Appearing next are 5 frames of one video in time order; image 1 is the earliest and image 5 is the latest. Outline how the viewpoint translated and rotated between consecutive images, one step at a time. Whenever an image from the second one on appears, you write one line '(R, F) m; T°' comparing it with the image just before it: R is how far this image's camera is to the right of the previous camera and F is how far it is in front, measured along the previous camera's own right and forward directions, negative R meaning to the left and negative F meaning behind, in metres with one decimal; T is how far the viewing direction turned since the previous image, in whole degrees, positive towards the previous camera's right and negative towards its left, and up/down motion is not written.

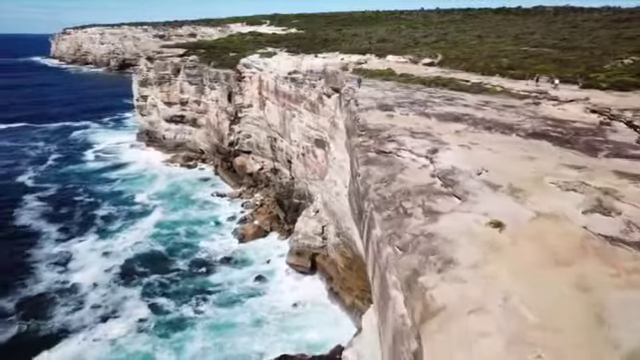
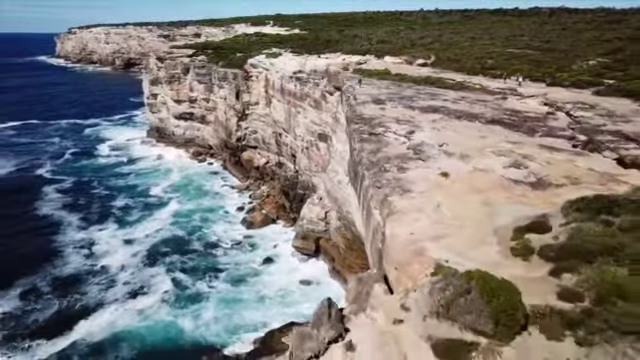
(-0.1, -3.7) m; 0°
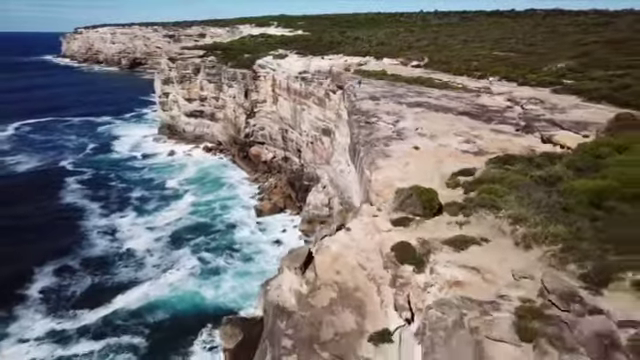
(-0.1, -4.6) m; 0°
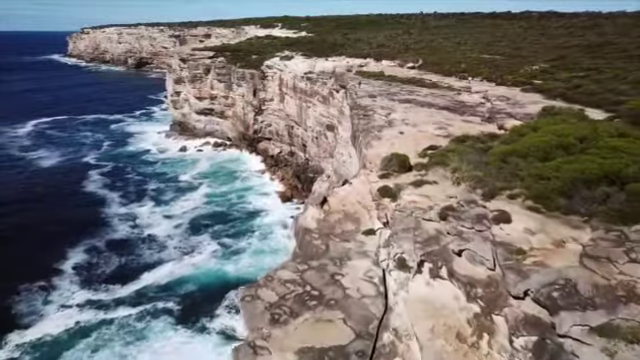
(-0.2, -5.0) m; 0°
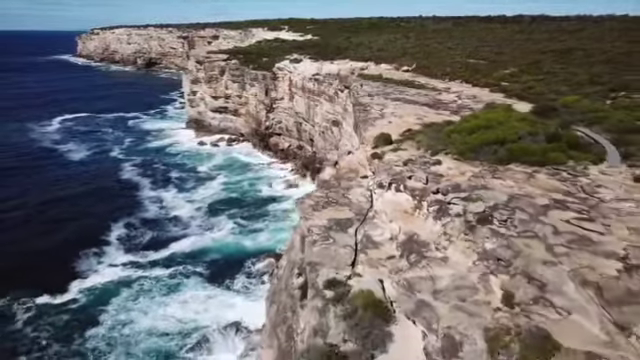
(-0.3, -7.9) m; 0°
